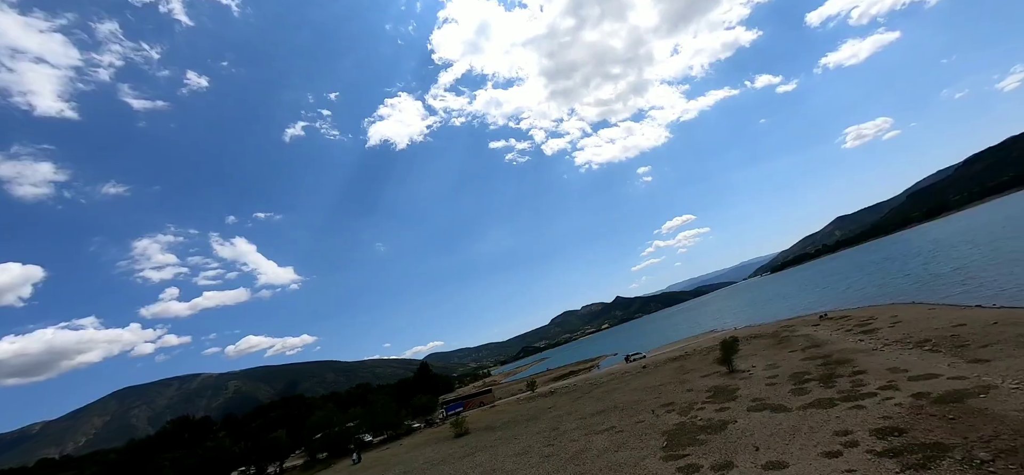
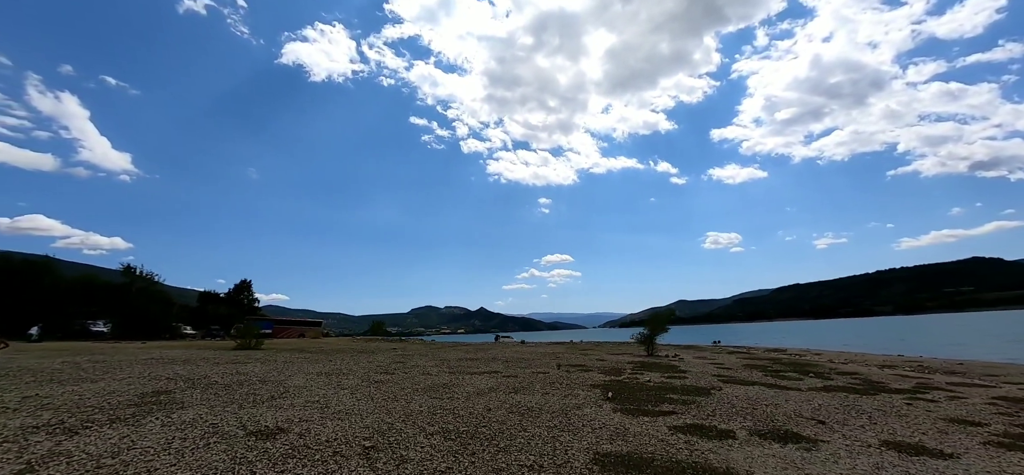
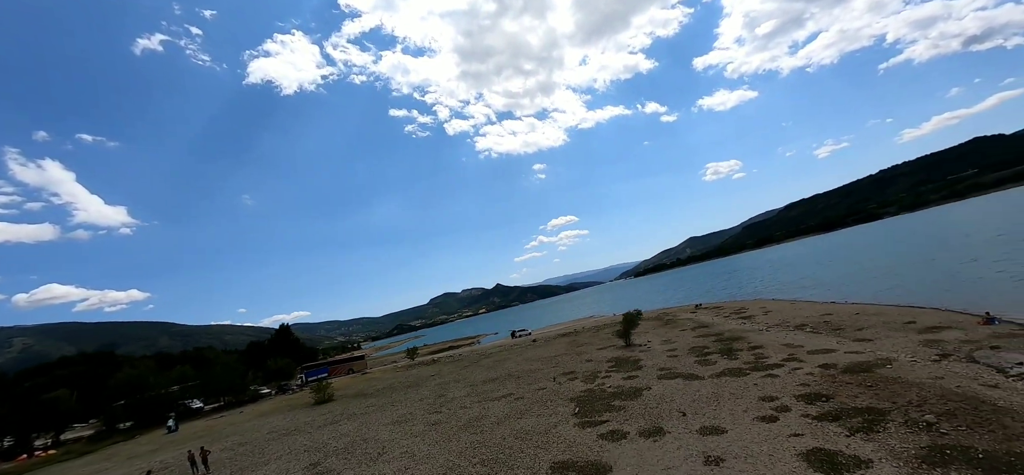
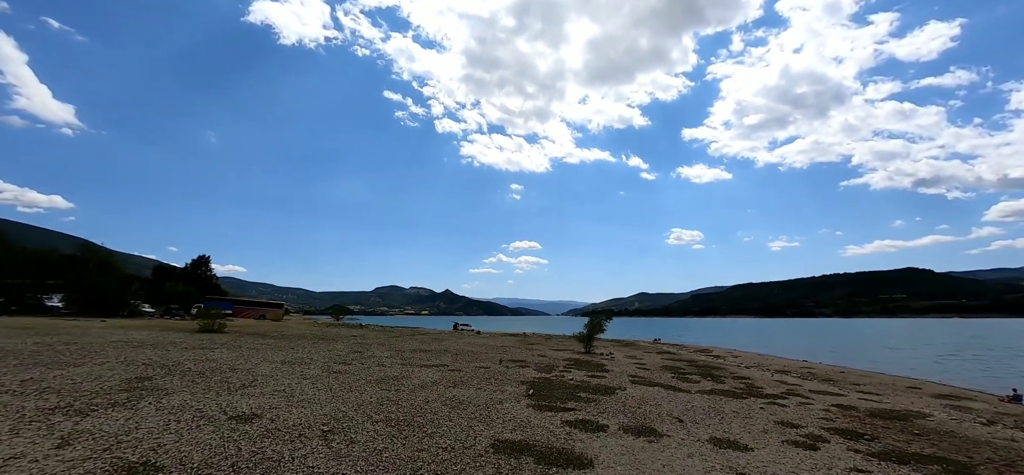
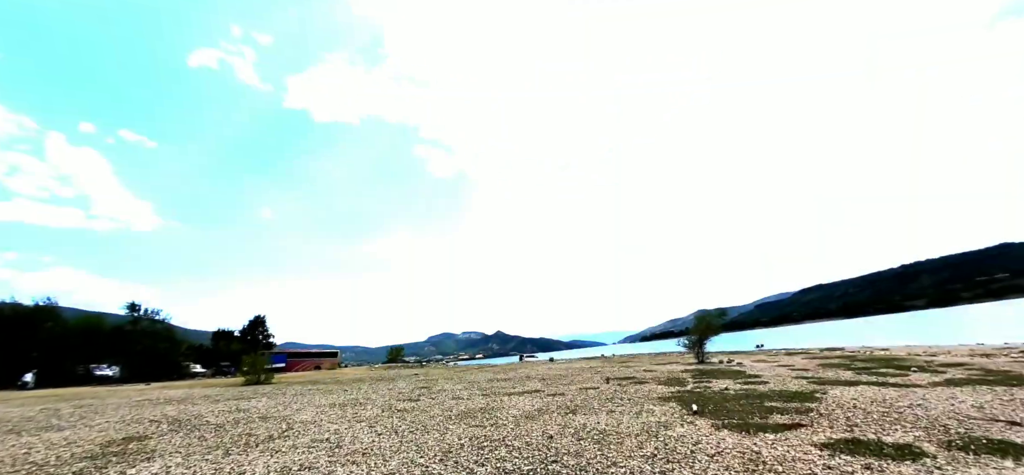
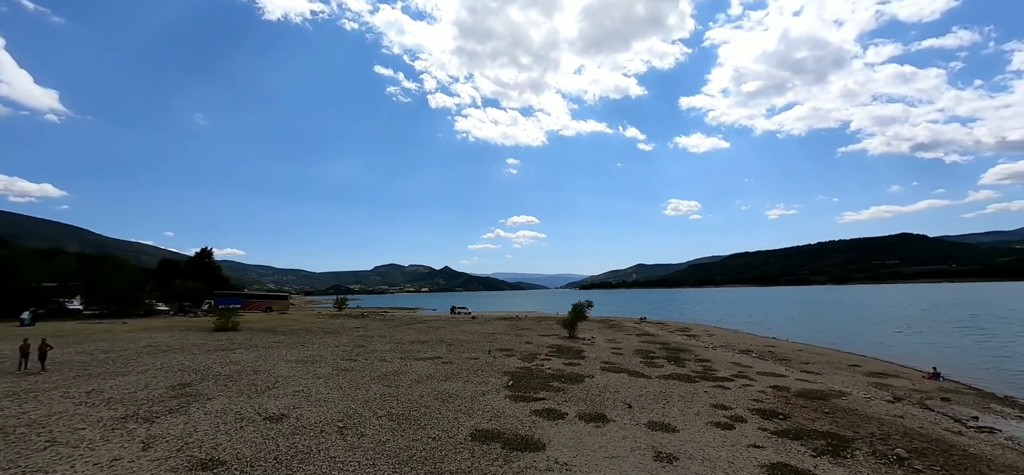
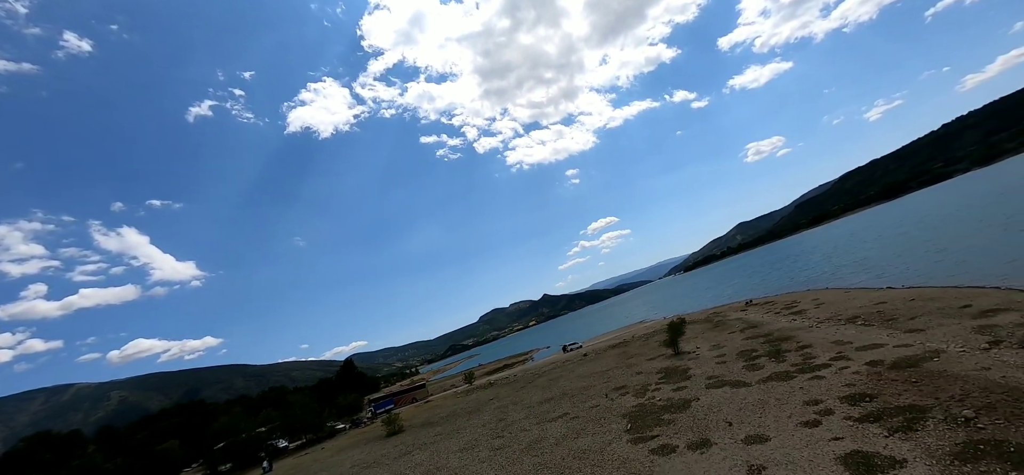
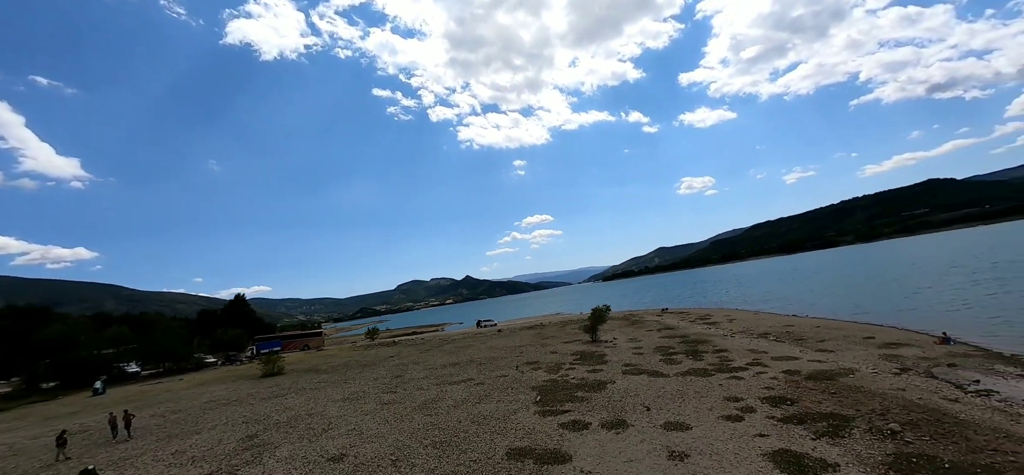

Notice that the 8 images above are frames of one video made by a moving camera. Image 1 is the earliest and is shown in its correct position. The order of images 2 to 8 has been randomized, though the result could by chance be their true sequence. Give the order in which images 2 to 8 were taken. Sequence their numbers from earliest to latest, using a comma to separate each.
7, 3, 8, 6, 4, 2, 5
